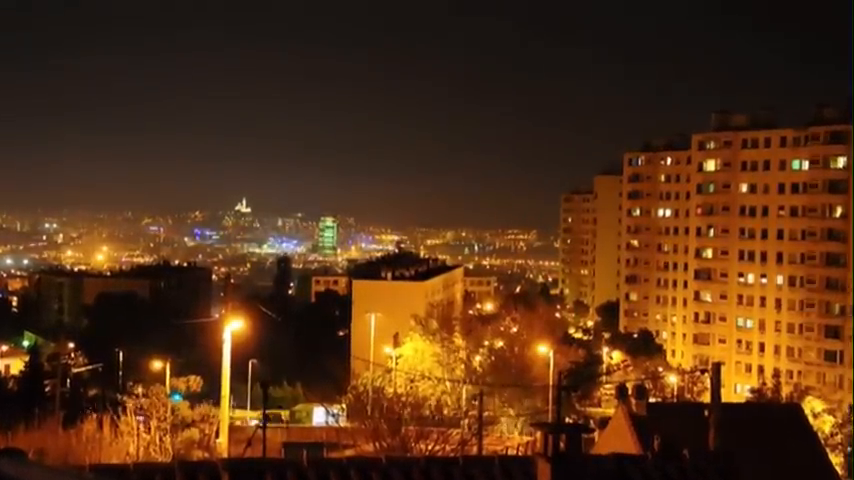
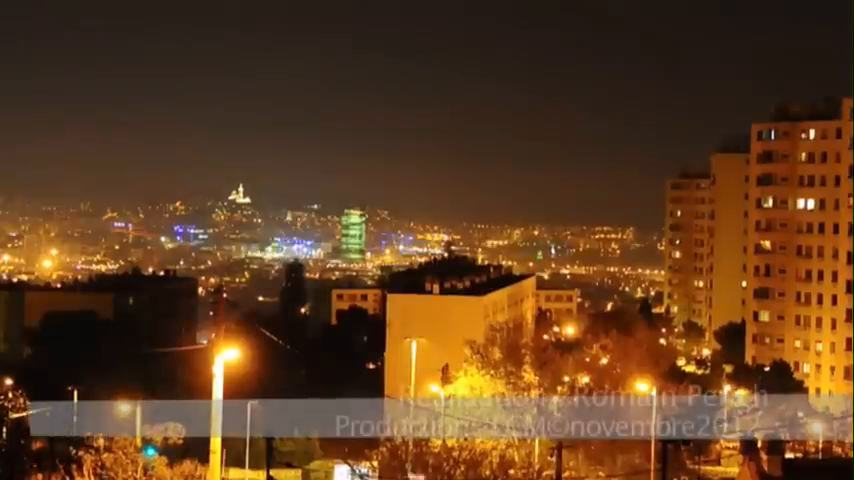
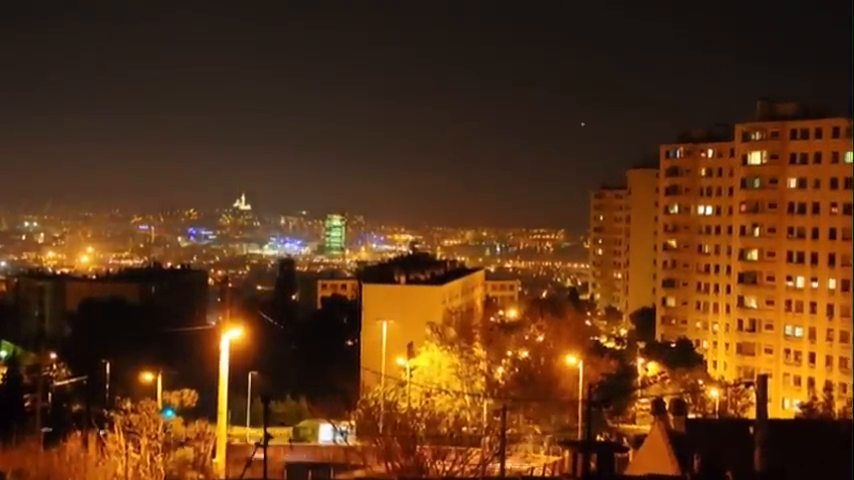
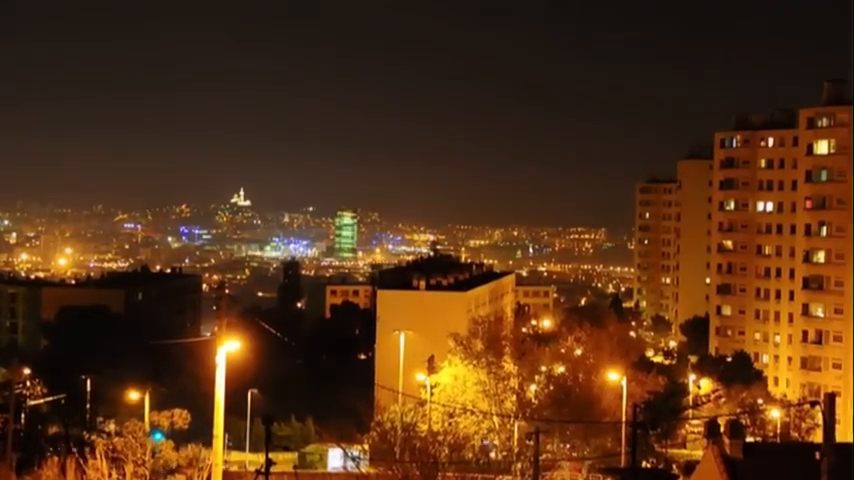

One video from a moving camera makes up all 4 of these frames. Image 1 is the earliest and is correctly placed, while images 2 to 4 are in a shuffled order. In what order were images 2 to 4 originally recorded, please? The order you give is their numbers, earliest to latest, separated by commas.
3, 4, 2
